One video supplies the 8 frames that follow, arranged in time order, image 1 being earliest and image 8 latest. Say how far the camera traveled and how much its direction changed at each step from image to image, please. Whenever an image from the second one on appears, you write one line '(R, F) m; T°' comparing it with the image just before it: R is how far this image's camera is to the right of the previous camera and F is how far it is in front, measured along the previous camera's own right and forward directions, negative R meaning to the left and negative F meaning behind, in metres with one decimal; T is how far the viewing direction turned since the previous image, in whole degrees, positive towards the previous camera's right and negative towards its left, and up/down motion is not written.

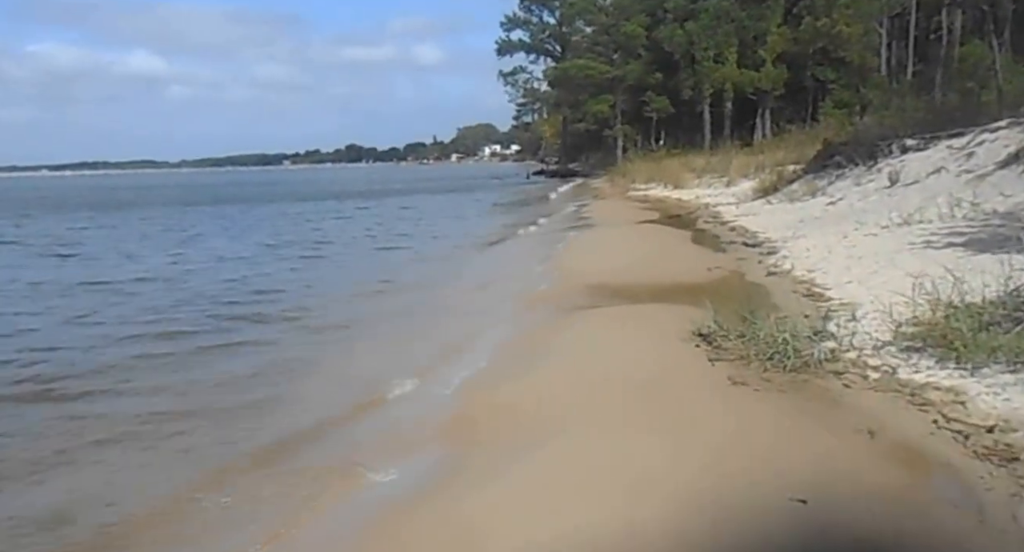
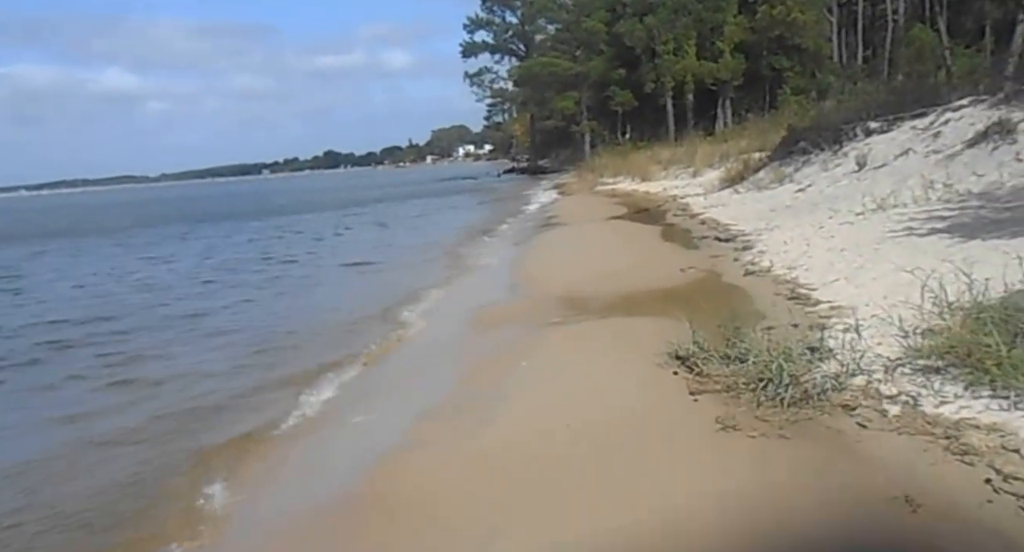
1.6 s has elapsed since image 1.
(+0.2, +1.0) m; +2°
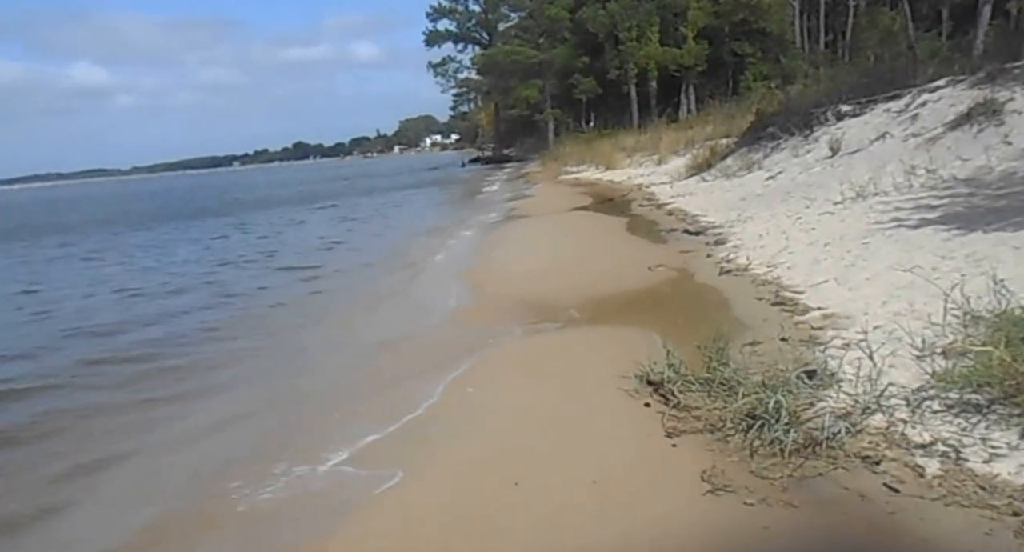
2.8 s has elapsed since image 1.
(+0.2, +1.1) m; +2°
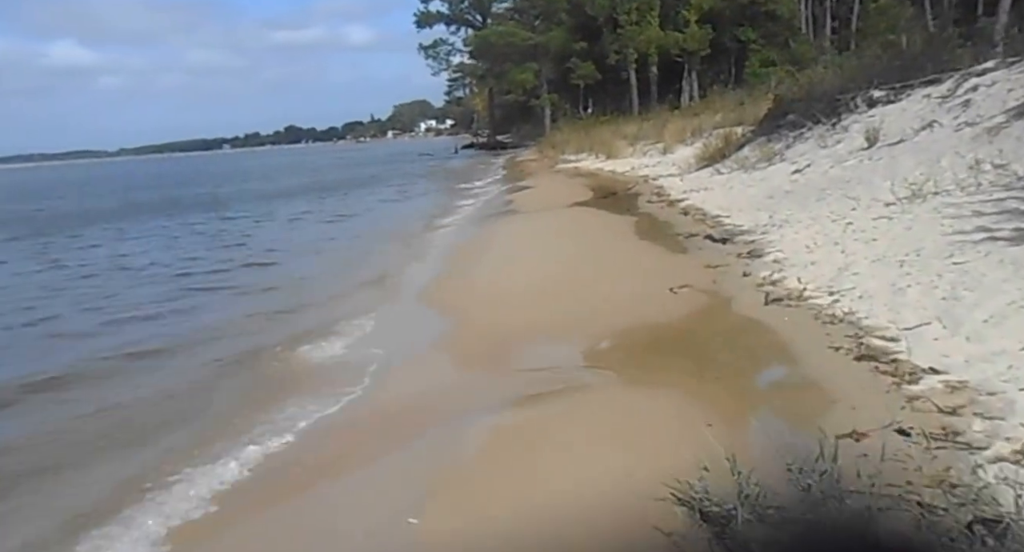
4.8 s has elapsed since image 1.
(+0.1, +2.1) m; 0°
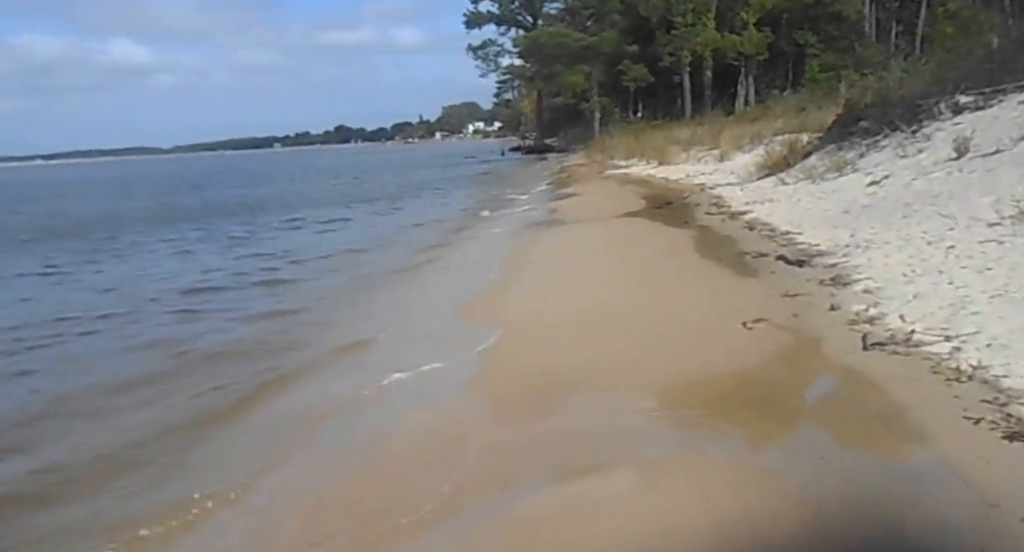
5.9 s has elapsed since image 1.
(0.0, +1.1) m; -3°
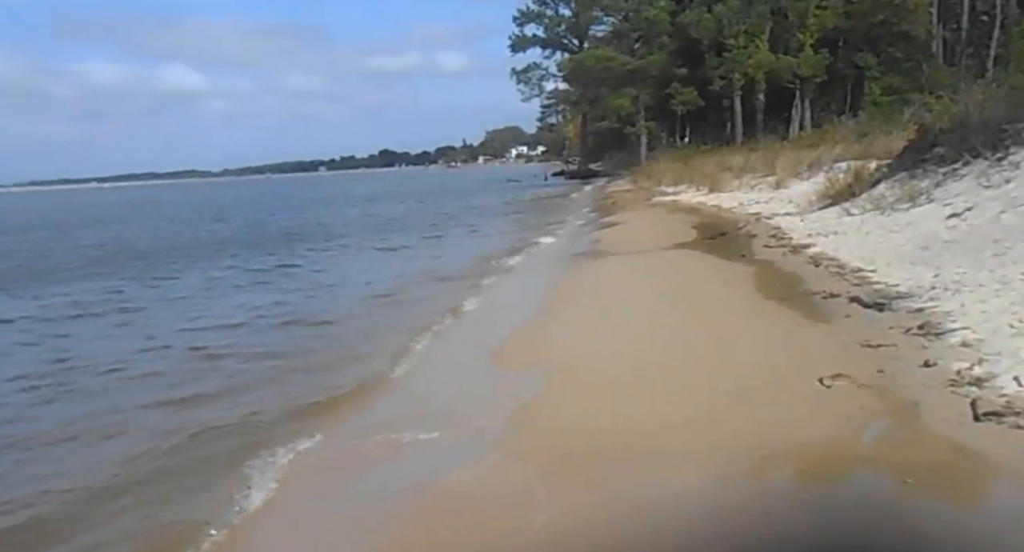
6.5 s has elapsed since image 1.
(0.0, +0.9) m; -3°
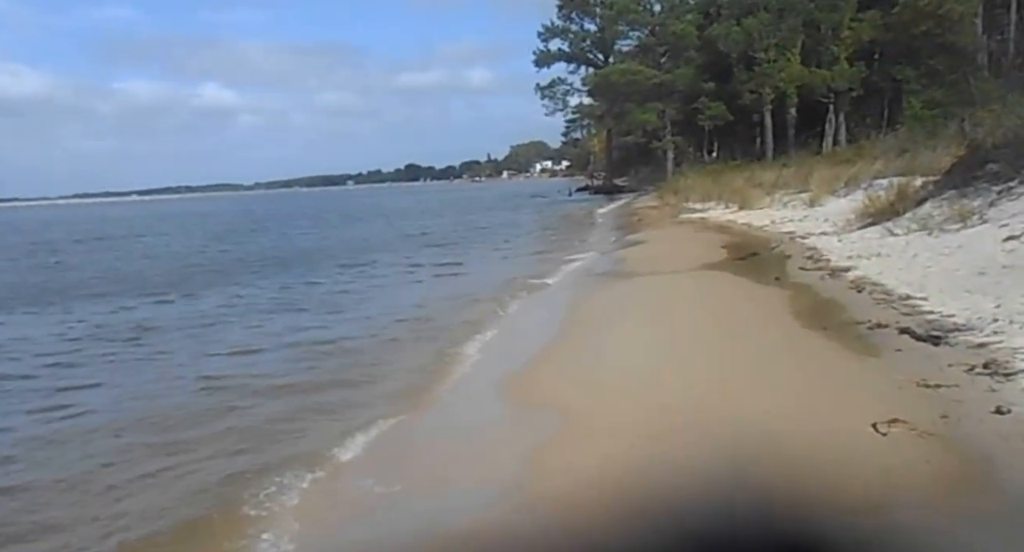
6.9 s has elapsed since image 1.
(+0.1, +0.8) m; -2°
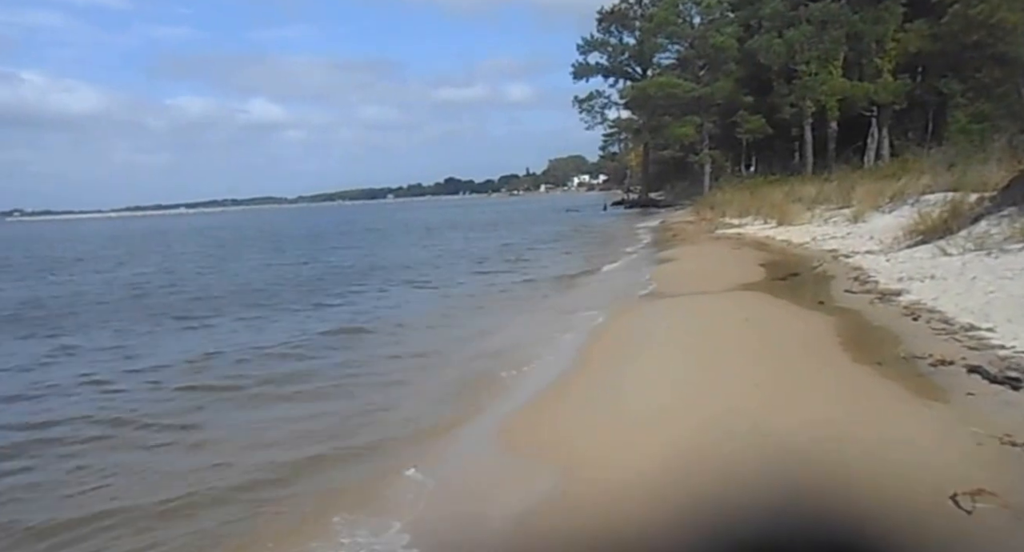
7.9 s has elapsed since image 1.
(+0.2, +0.7) m; -2°
